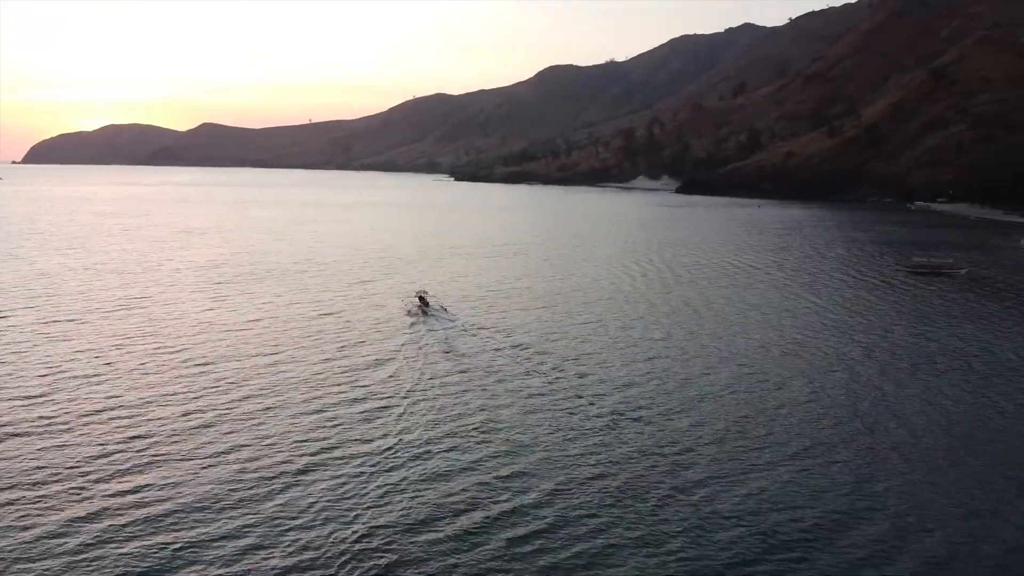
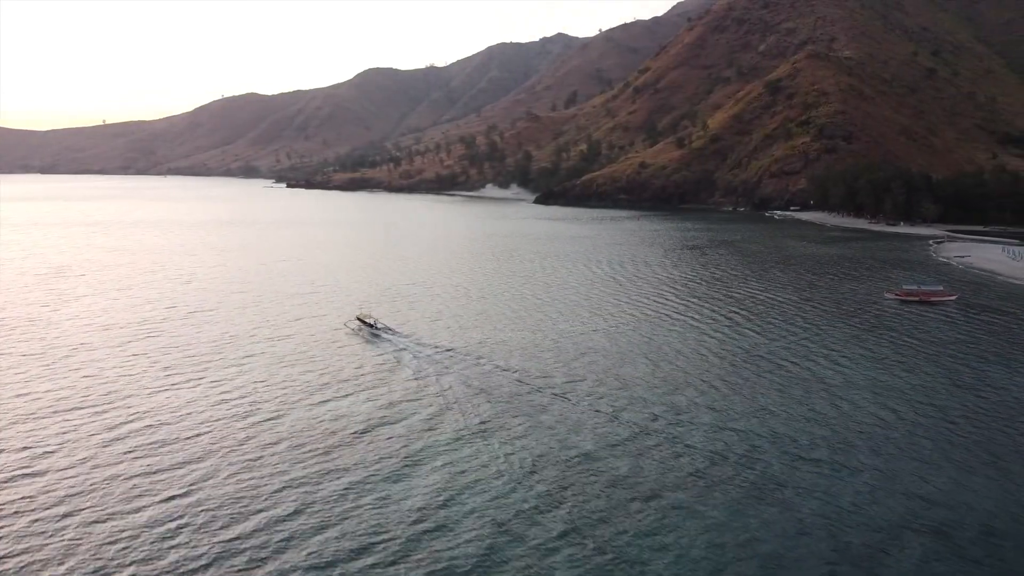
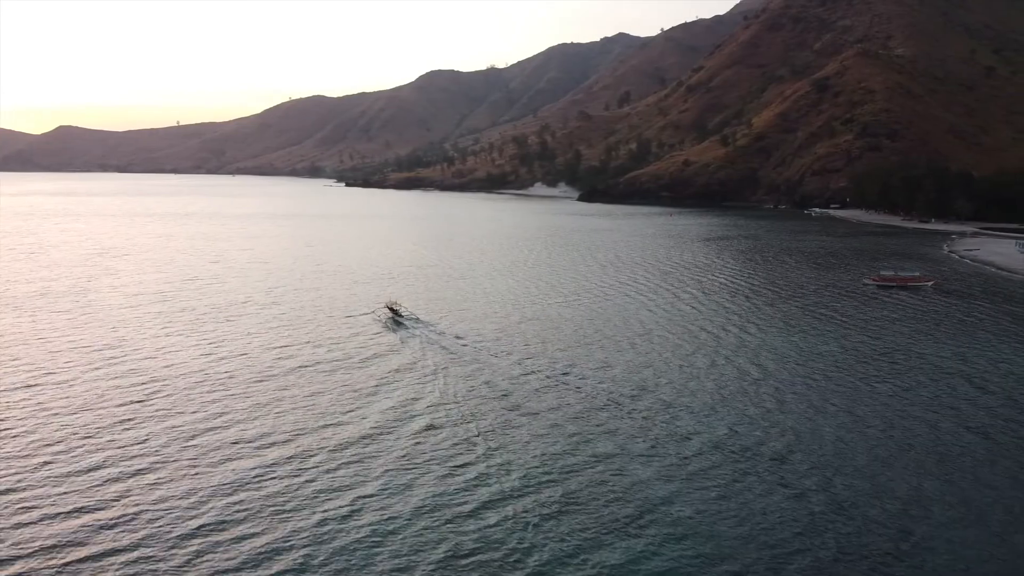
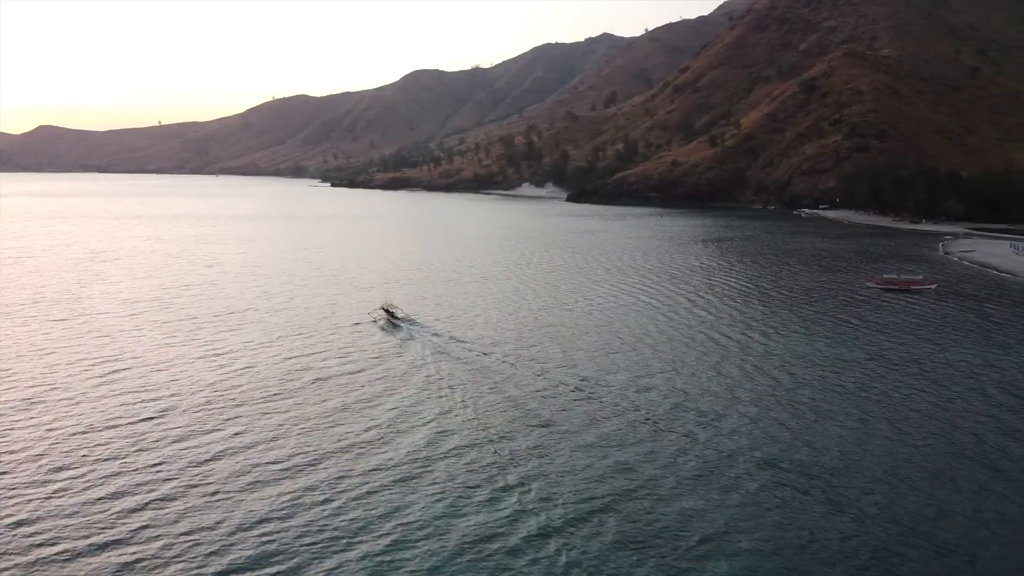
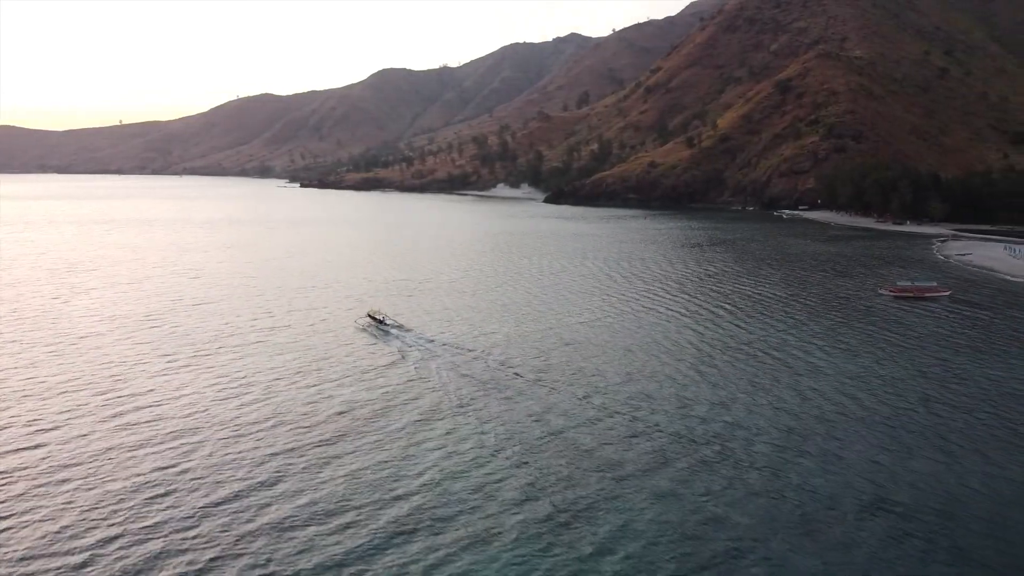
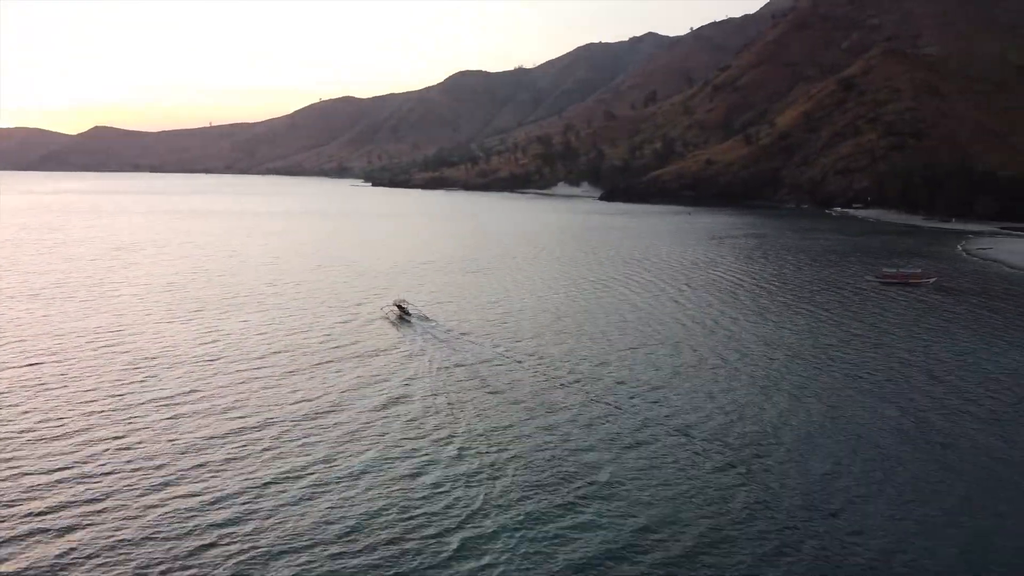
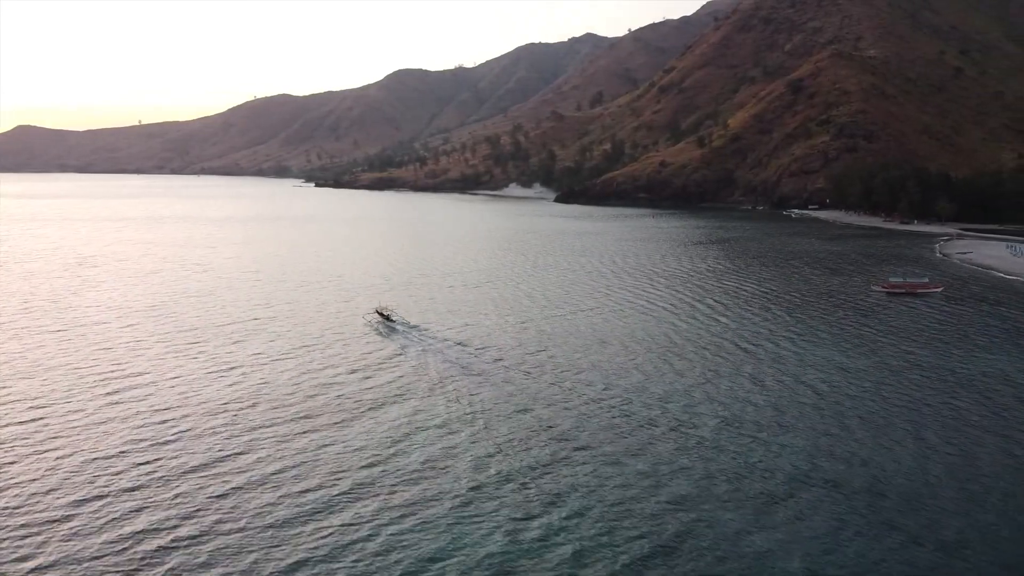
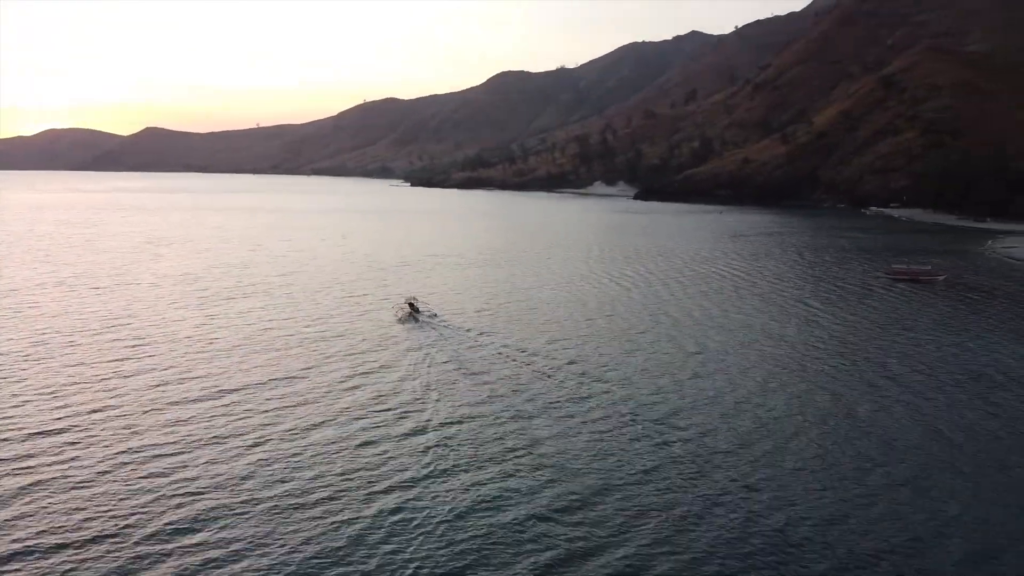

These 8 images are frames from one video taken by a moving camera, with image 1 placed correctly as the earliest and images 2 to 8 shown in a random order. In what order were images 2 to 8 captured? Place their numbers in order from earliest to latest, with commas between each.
8, 6, 3, 4, 7, 5, 2
